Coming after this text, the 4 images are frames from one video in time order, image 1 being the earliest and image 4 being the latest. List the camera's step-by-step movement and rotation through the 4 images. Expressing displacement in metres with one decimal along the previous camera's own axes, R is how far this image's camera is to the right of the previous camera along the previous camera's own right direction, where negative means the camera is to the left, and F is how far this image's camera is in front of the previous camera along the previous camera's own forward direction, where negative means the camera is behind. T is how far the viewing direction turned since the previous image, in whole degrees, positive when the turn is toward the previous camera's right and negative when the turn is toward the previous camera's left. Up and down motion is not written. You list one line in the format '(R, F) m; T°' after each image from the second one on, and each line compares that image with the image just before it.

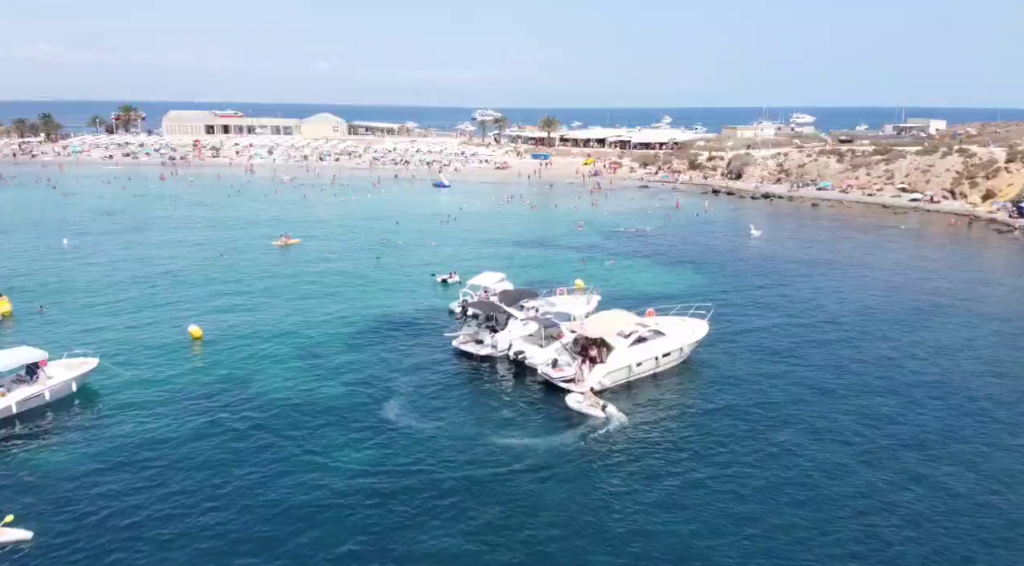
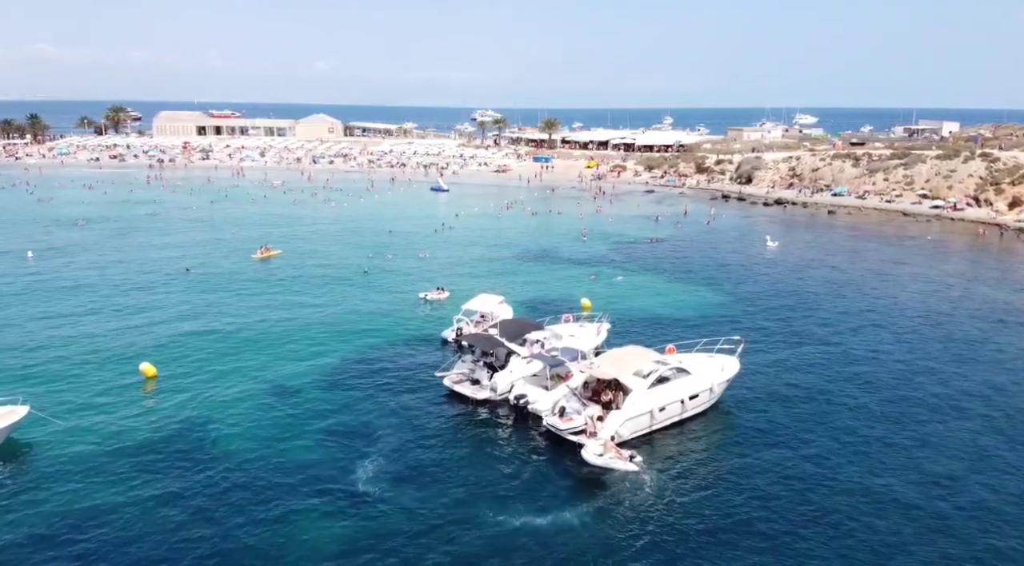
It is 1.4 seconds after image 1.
(0.0, +5.1) m; 0°
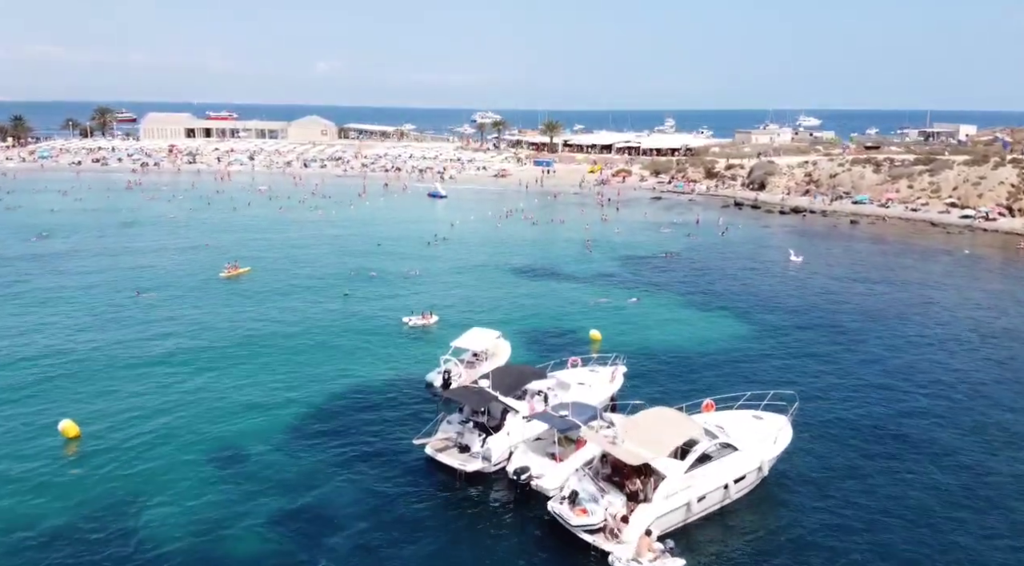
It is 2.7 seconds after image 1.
(+0.1, +6.4) m; 0°
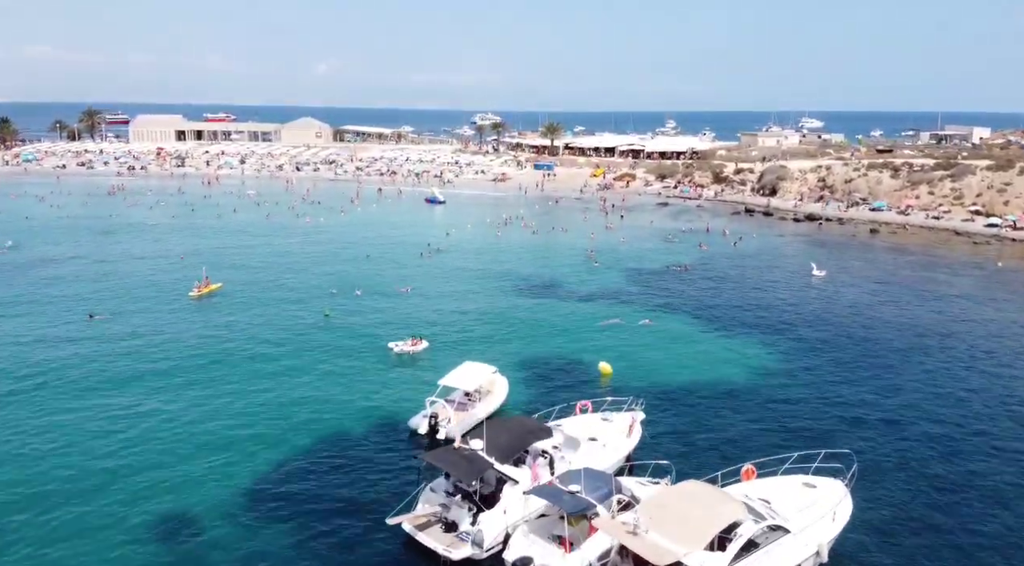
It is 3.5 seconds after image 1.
(+0.1, +4.9) m; 0°
